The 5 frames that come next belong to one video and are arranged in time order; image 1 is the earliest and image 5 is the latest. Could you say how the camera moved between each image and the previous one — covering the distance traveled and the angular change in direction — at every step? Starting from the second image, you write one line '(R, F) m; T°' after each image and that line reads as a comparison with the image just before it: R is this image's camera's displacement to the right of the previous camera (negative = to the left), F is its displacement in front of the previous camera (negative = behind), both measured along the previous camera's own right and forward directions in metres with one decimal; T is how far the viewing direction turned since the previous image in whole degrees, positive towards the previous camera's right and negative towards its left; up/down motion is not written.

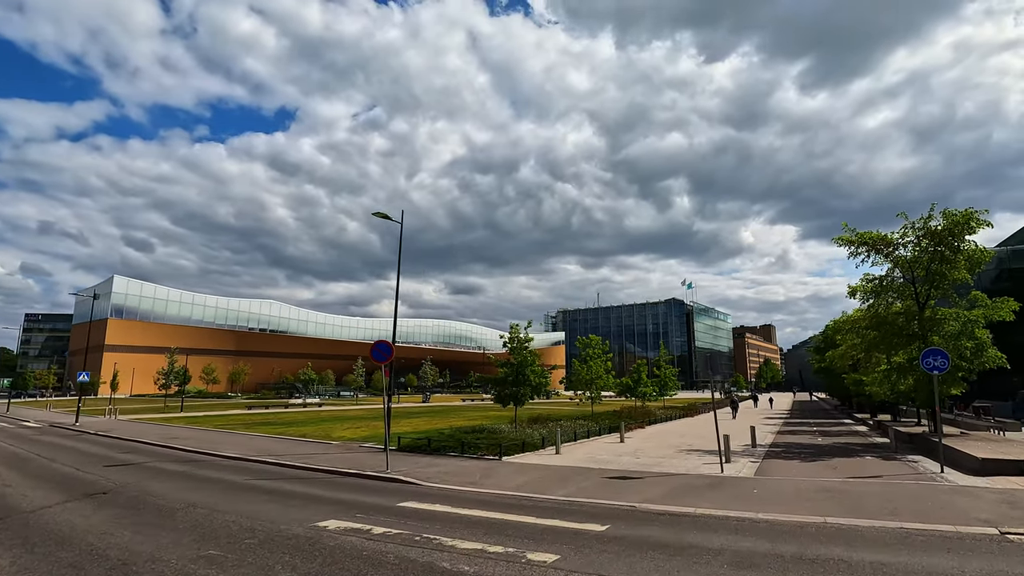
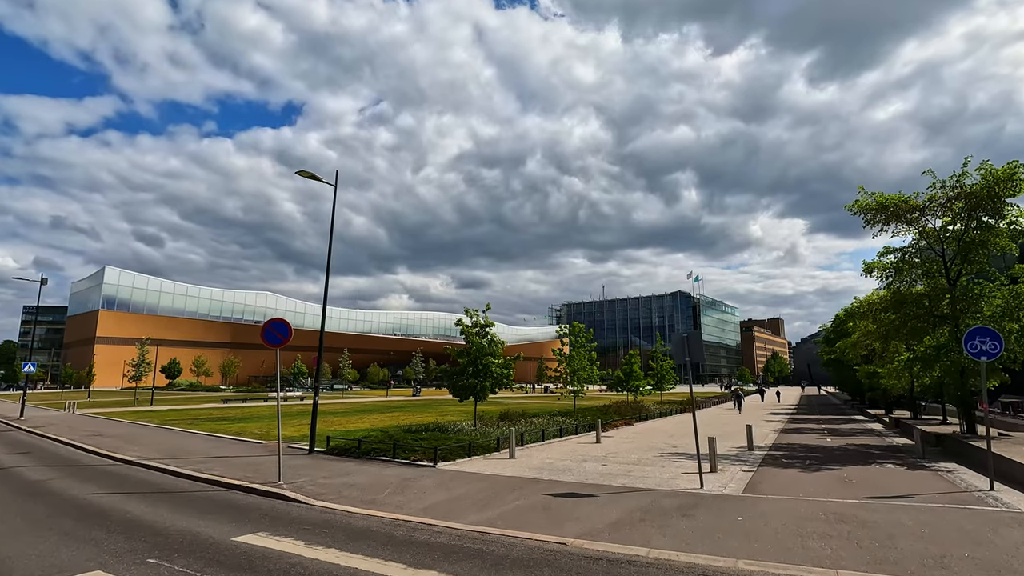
(+1.9, +3.3) m; -1°
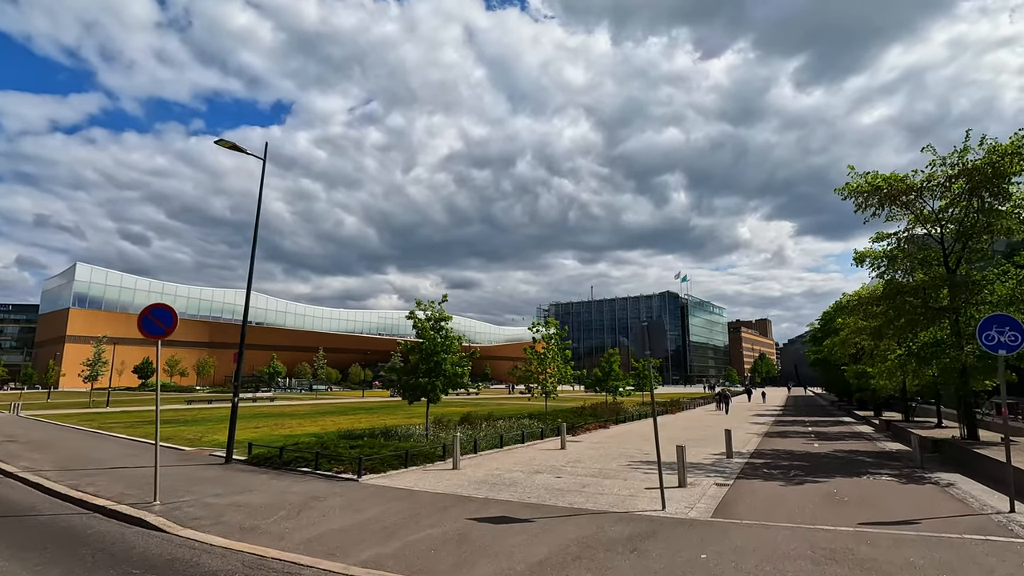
(+1.2, +2.1) m; +1°
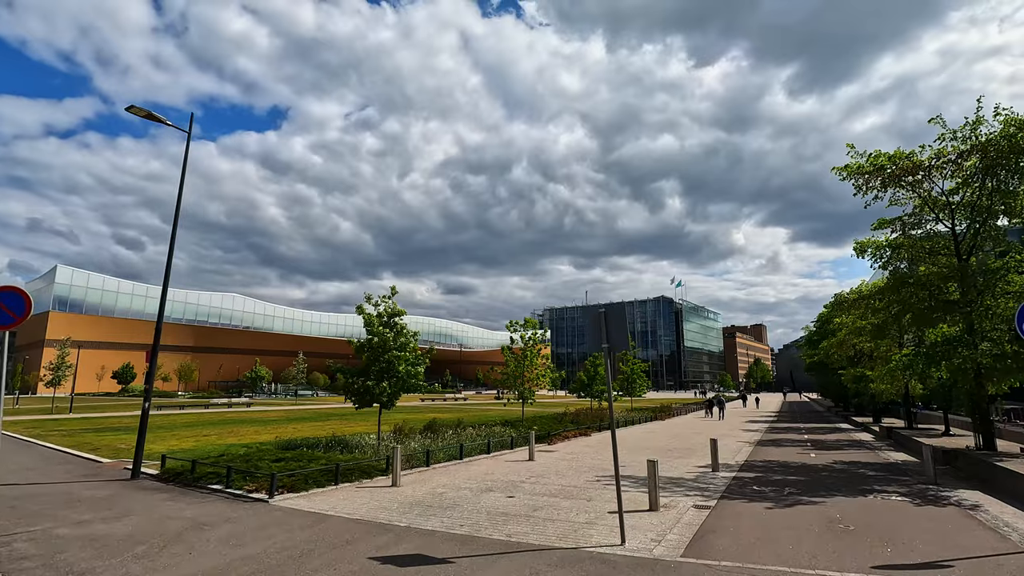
(+1.0, +1.9) m; 0°
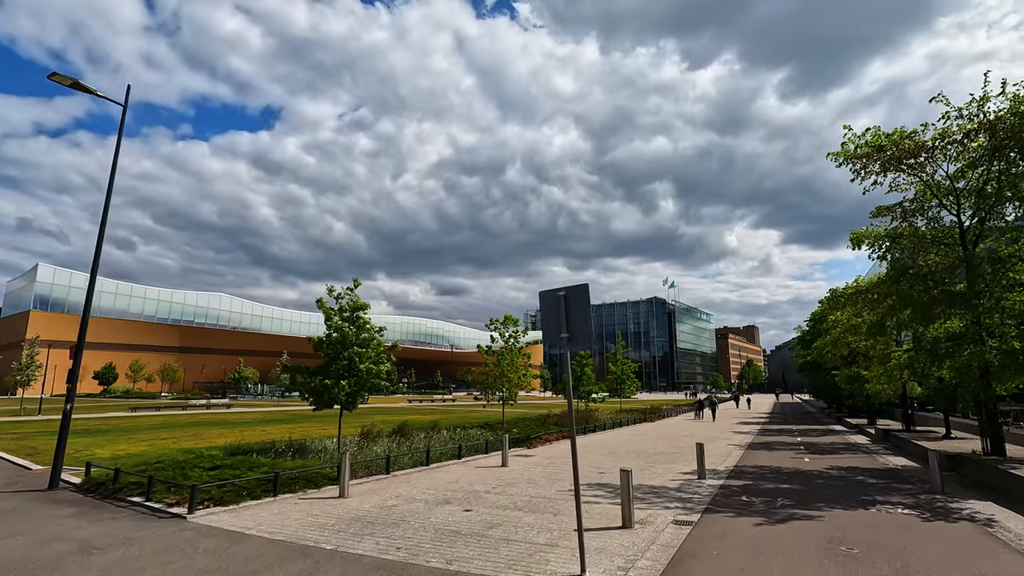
(+0.6, +1.3) m; +1°
